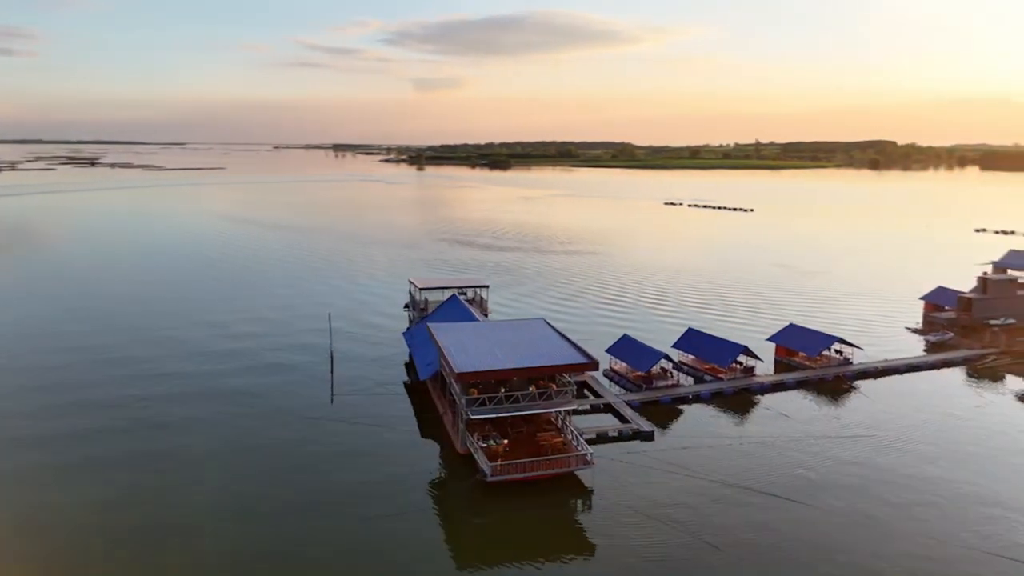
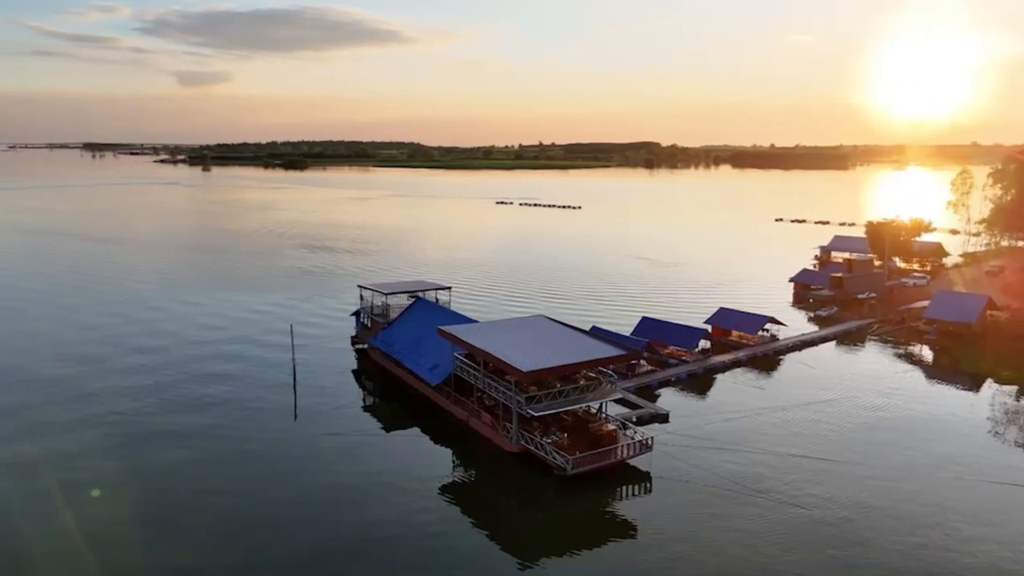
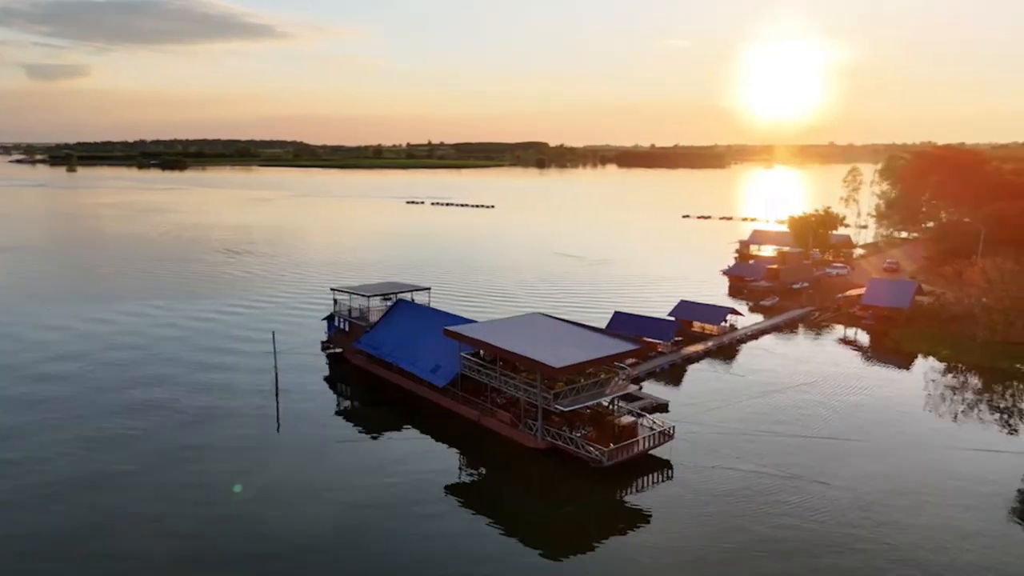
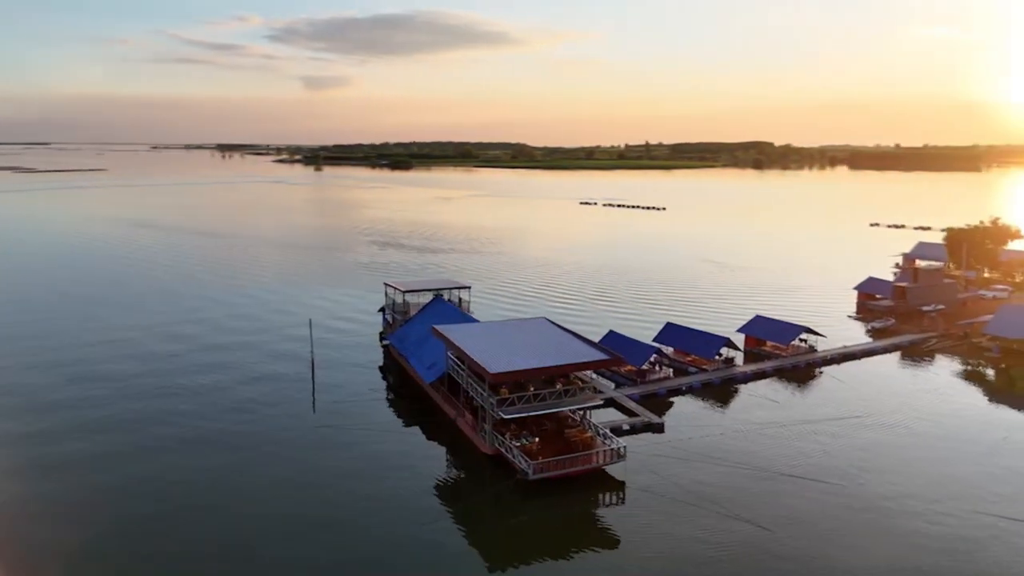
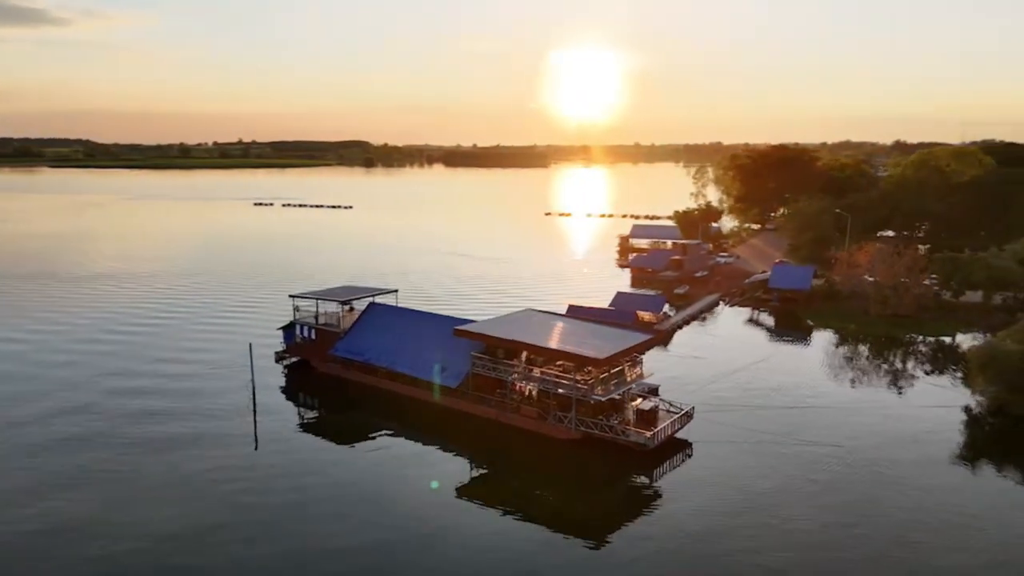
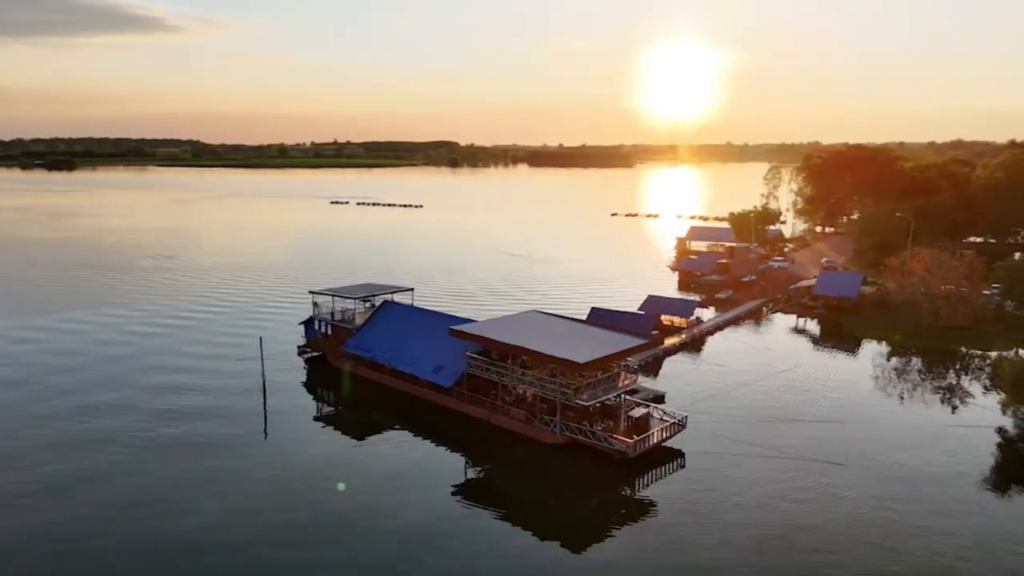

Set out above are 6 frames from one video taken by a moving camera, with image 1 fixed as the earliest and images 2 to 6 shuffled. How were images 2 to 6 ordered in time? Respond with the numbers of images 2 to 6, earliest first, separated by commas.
4, 2, 3, 6, 5
